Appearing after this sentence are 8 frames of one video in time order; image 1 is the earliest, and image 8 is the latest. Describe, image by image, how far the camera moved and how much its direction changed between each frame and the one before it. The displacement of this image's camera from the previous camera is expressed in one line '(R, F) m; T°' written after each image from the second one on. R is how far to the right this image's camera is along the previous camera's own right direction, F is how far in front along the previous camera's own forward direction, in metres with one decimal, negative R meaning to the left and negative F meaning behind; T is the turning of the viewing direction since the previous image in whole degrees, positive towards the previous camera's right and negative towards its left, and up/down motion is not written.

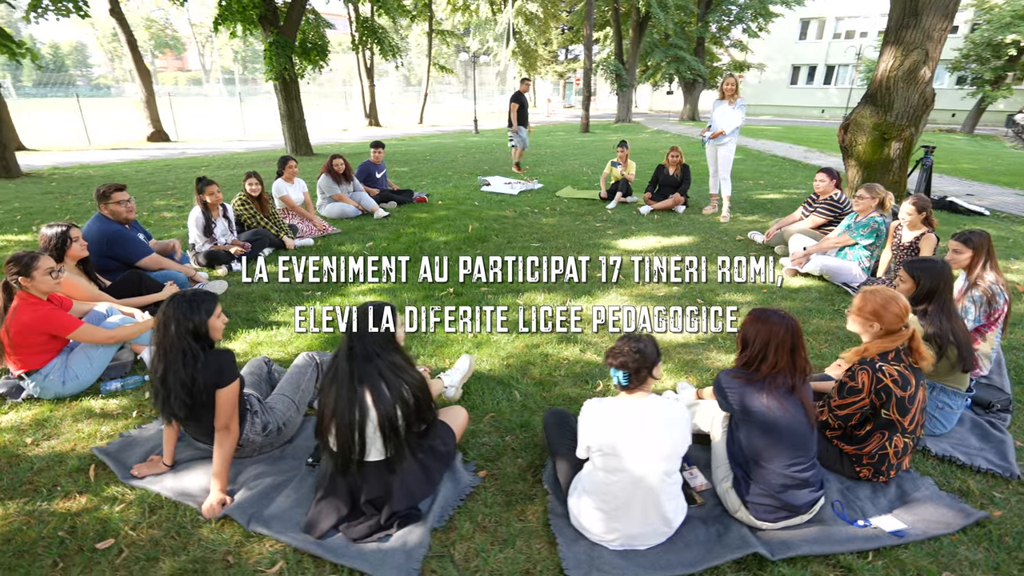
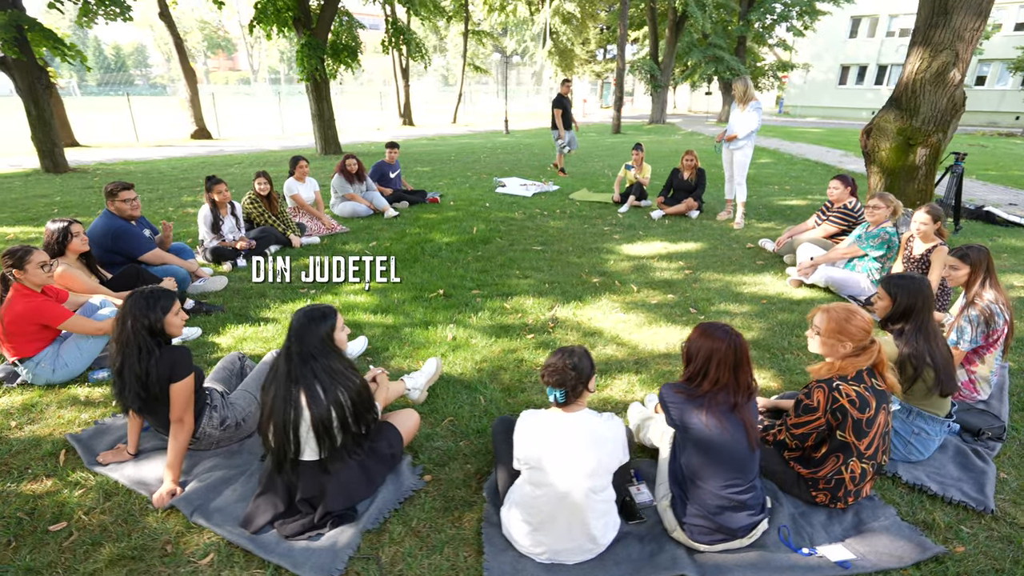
(+0.5, 0.0) m; -4°
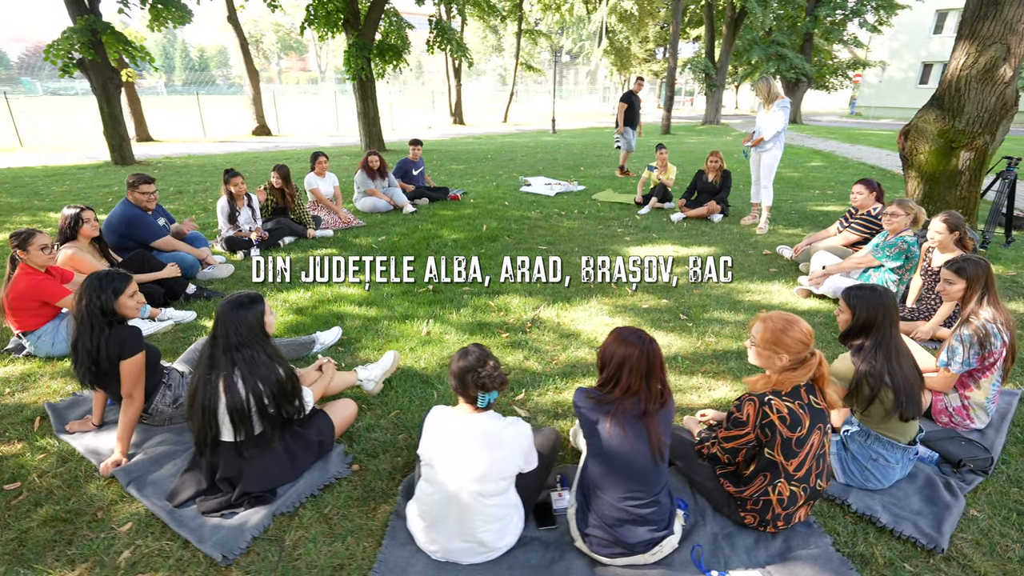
(+0.7, +0.1) m; -6°
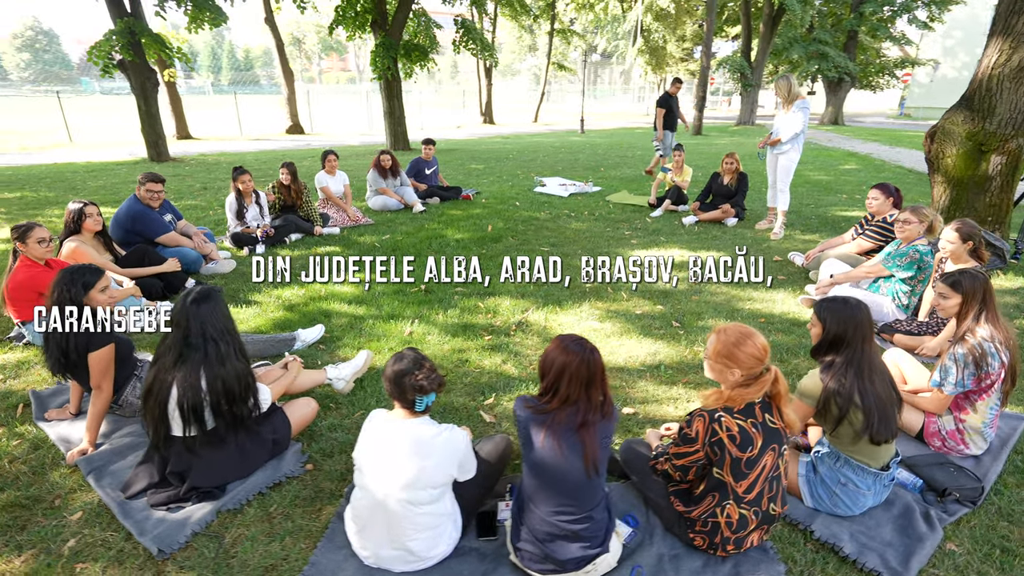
(+0.4, +0.1) m; -4°
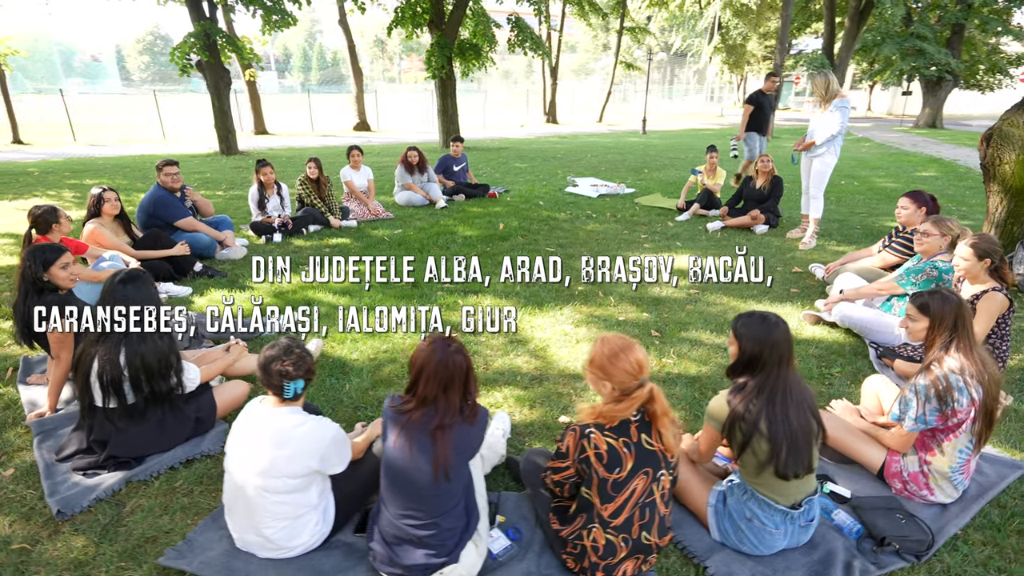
(+0.9, +0.1) m; -7°
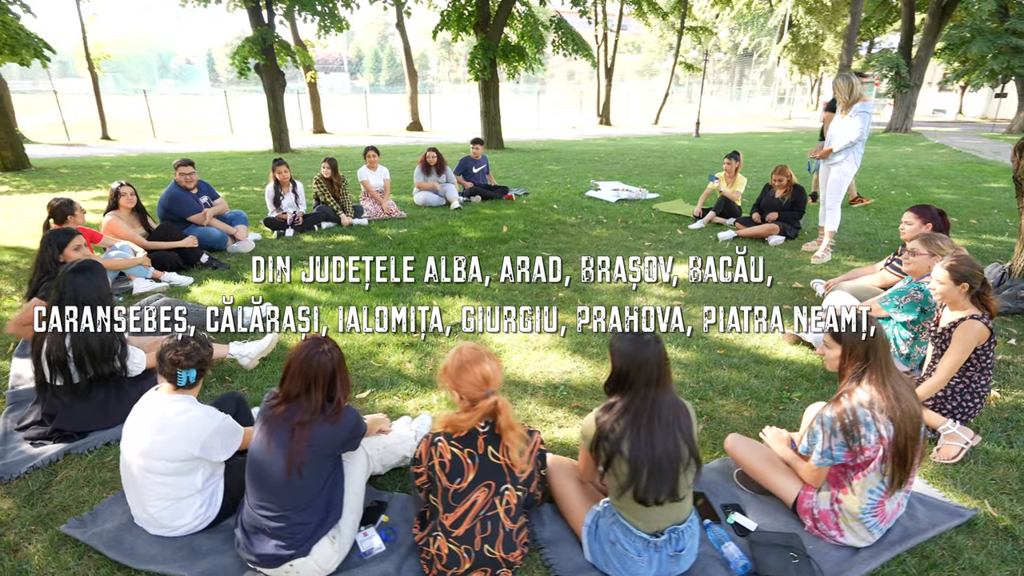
(+0.8, 0.0) m; -6°
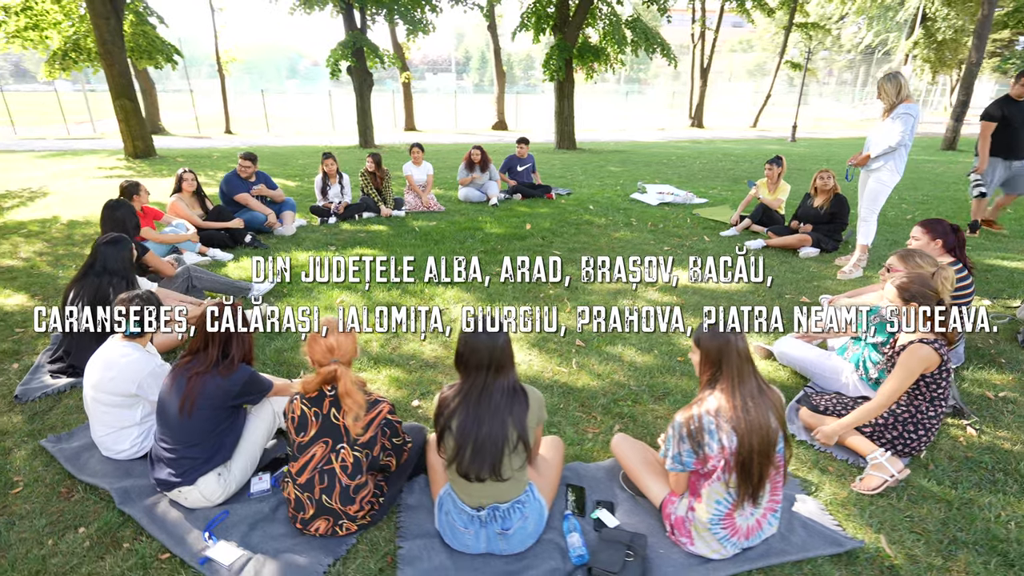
(+1.1, -0.1) m; -10°
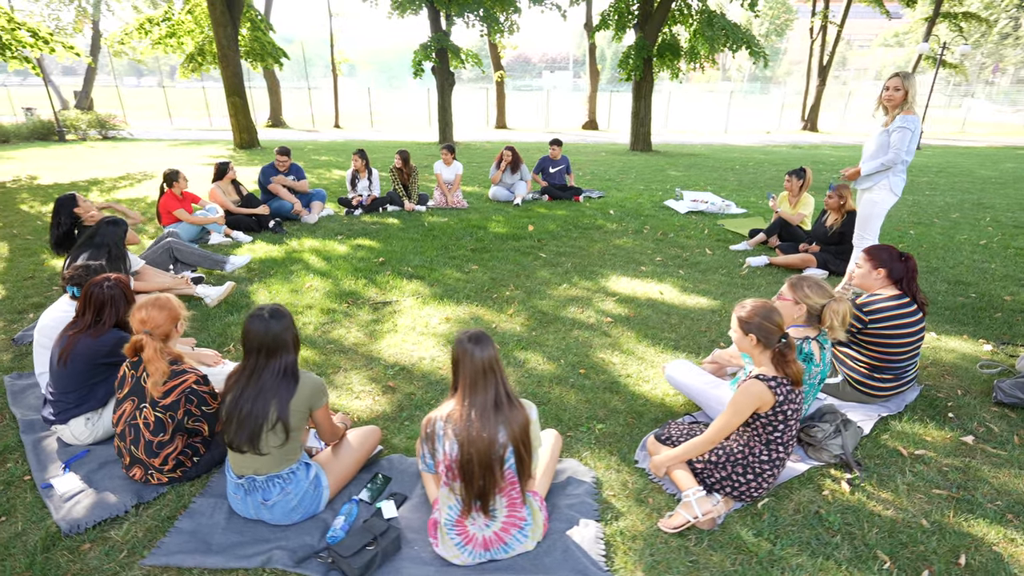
(+1.6, +0.1) m; -12°
